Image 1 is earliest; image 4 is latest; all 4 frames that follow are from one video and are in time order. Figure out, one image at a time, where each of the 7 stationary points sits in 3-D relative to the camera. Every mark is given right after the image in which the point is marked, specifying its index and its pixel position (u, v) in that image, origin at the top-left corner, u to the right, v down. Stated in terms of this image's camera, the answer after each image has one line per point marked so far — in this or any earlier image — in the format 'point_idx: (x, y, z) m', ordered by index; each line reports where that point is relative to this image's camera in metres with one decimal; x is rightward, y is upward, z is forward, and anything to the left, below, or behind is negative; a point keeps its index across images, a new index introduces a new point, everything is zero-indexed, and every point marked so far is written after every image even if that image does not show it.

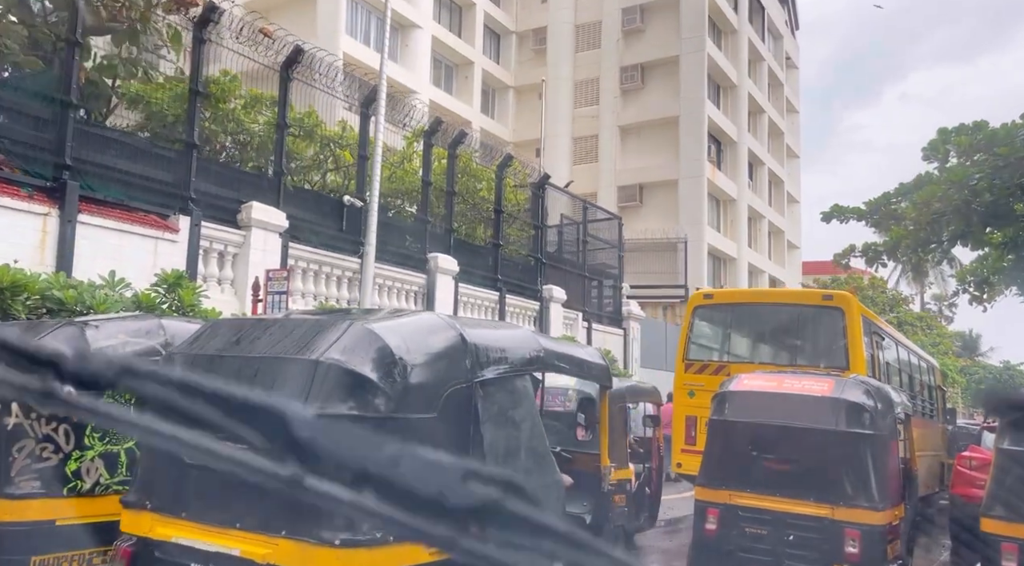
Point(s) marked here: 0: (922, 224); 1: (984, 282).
0: (+5.4, +0.9, +10.9) m
1: (+7.1, +0.1, +12.4) m
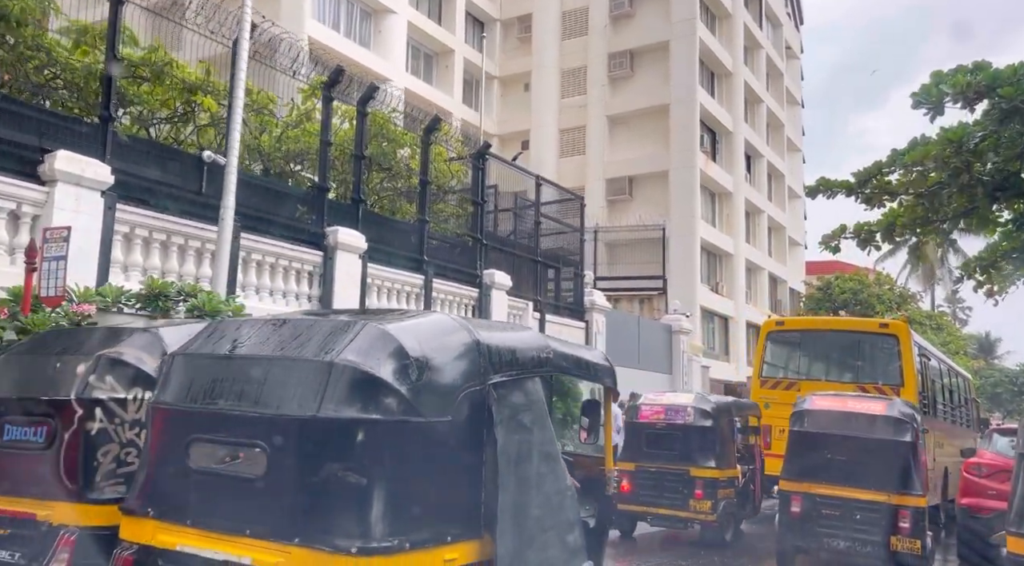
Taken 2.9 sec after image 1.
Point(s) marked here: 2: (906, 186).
0: (+5.4, +0.9, +10.6) m
1: (+7.1, +0.2, +12.2) m
2: (+5.4, +1.2, +11.0) m
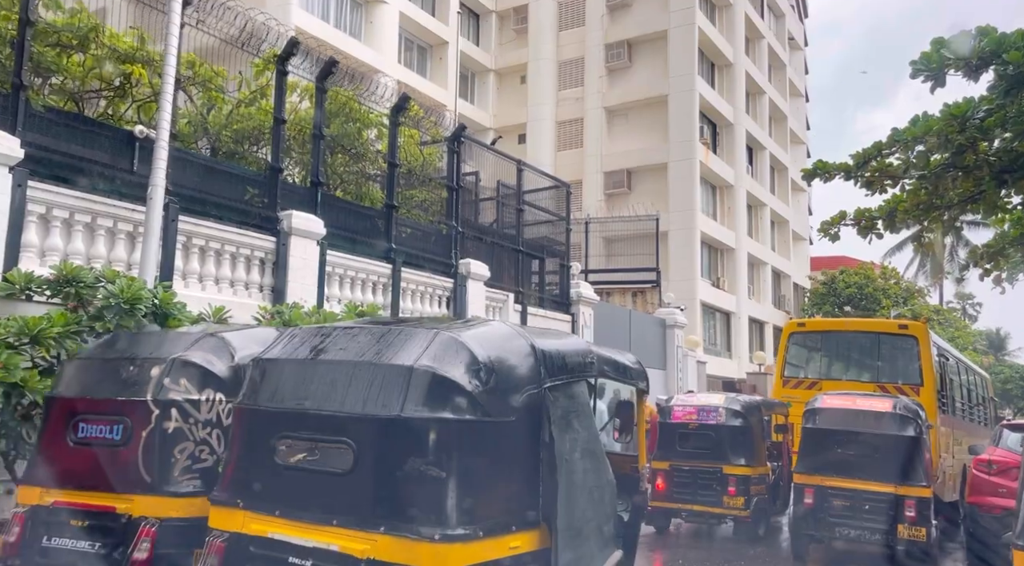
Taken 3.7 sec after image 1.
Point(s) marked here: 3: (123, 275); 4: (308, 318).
0: (+5.0, +1.1, +9.9) m
1: (+6.8, +0.4, +11.4) m
2: (+5.0, +1.4, +10.3) m
3: (-3.1, +0.1, +6.5) m
4: (-2.0, -0.3, +8.0) m
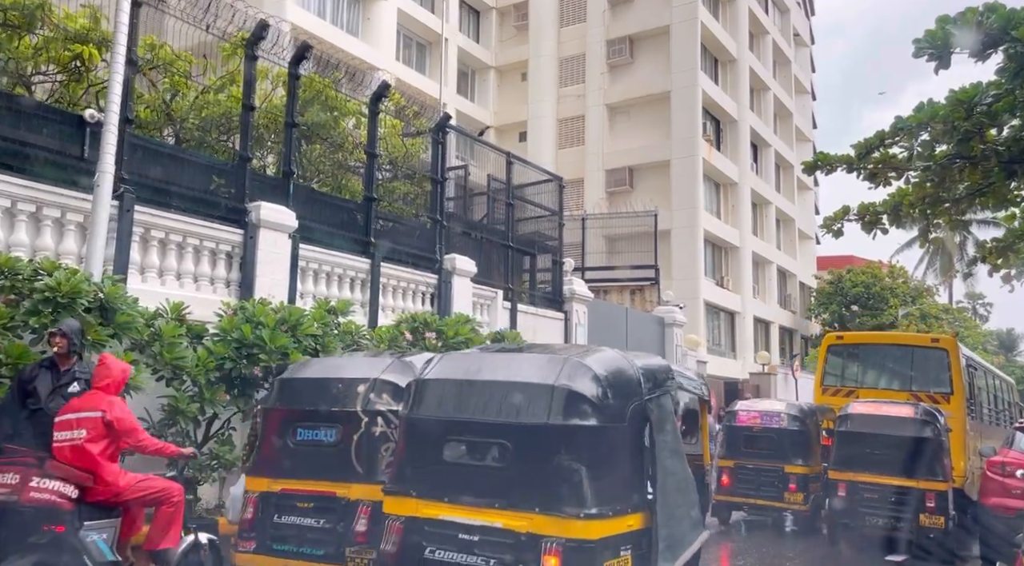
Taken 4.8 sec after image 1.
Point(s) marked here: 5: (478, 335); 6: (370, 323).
0: (+4.8, +1.2, +9.4) m
1: (+6.6, +0.4, +10.9) m
2: (+4.8, +1.4, +9.8) m
3: (-3.3, +0.1, +6.0) m
4: (-2.2, -0.3, +7.6) m
5: (-0.4, -0.6, +10.1) m
6: (-1.7, -0.5, +9.6) m
